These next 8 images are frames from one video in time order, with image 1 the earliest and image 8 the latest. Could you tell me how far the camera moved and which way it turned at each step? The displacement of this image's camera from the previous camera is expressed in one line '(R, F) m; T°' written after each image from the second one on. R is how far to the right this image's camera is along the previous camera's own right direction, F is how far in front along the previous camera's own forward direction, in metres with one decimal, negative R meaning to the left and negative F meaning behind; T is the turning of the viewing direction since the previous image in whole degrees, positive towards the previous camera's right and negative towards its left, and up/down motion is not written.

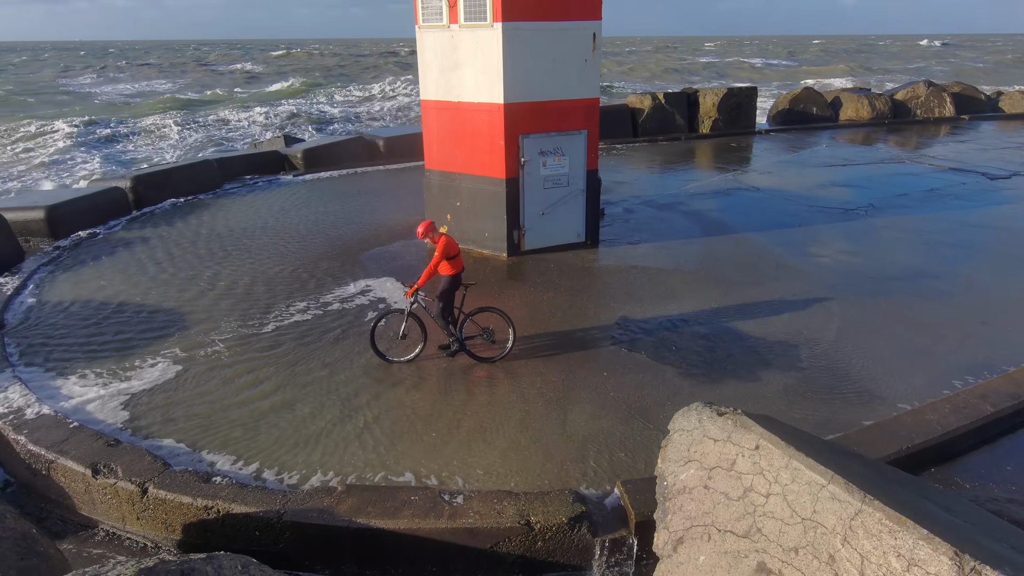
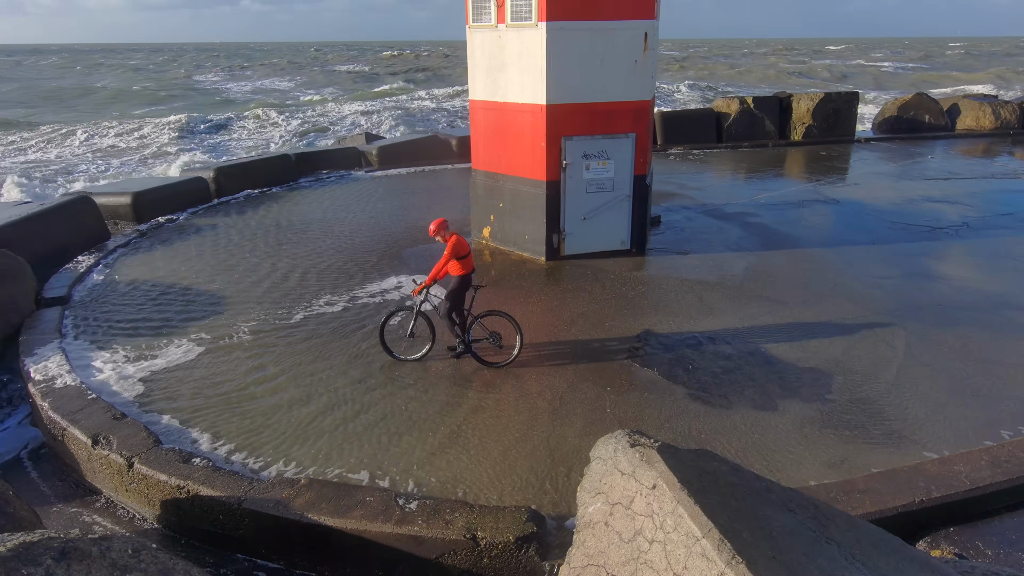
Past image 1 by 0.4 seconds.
(+0.9, +0.2) m; -9°
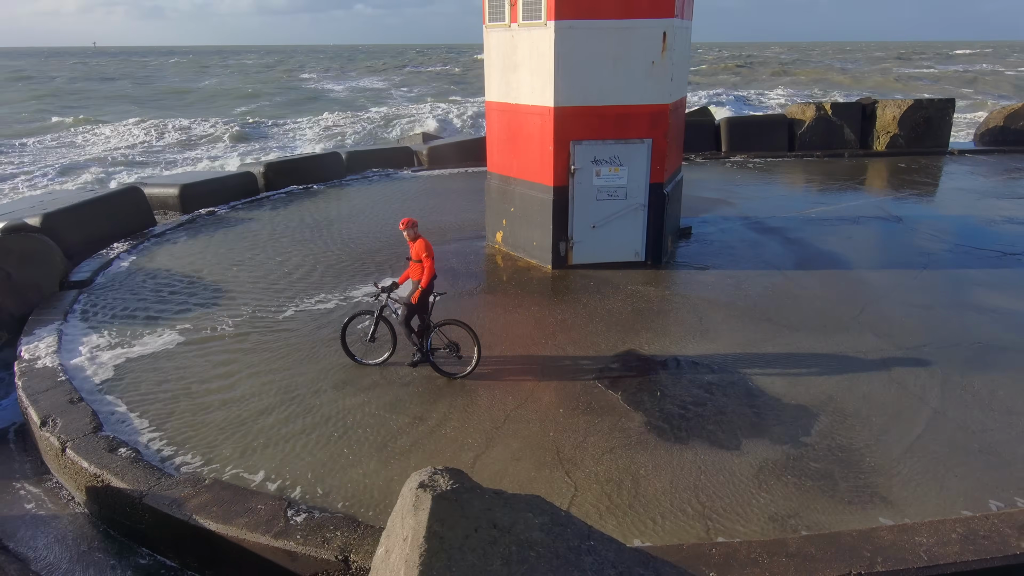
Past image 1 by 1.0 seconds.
(+1.2, +0.4) m; -8°
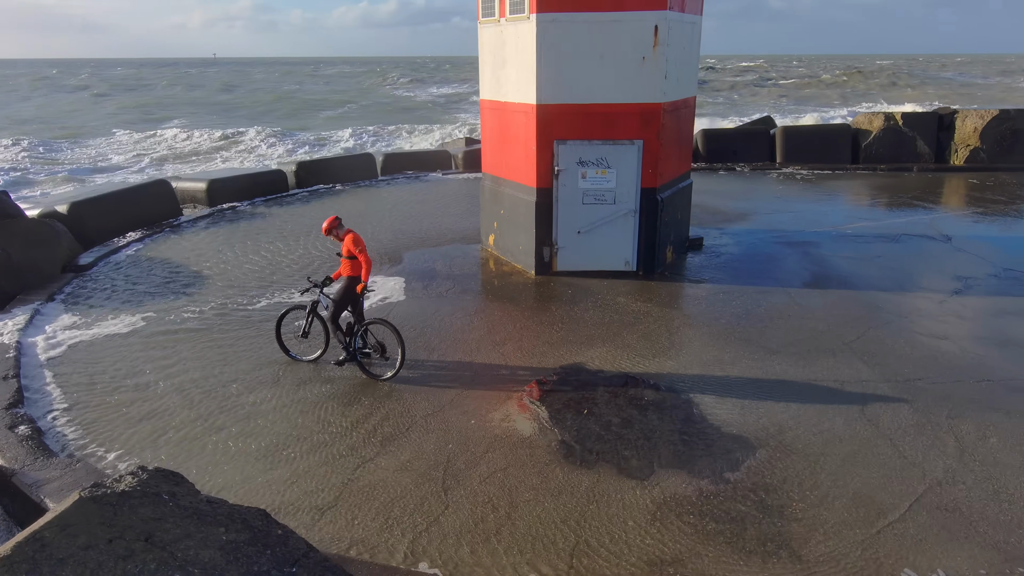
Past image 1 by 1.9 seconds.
(+1.4, +0.5) m; -7°
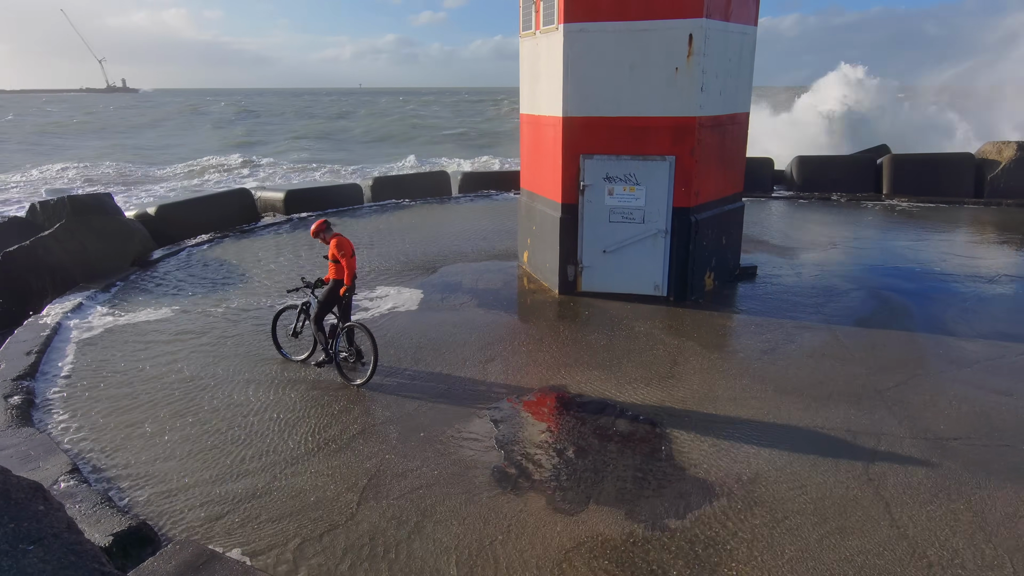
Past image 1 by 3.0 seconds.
(+1.2, +0.4) m; -10°
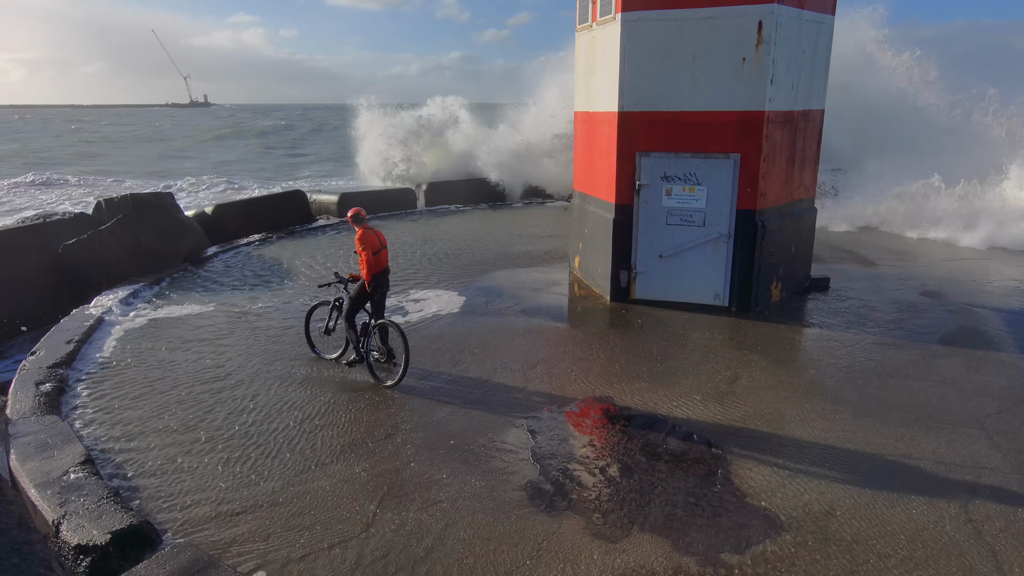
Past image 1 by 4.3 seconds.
(+0.1, +0.4) m; -5°
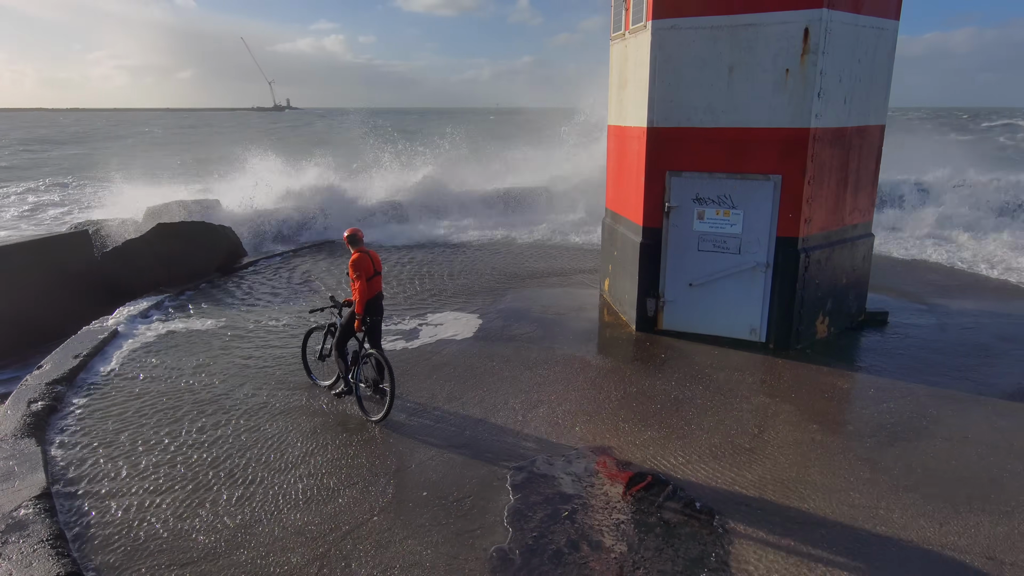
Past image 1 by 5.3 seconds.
(+0.5, +0.5) m; -6°
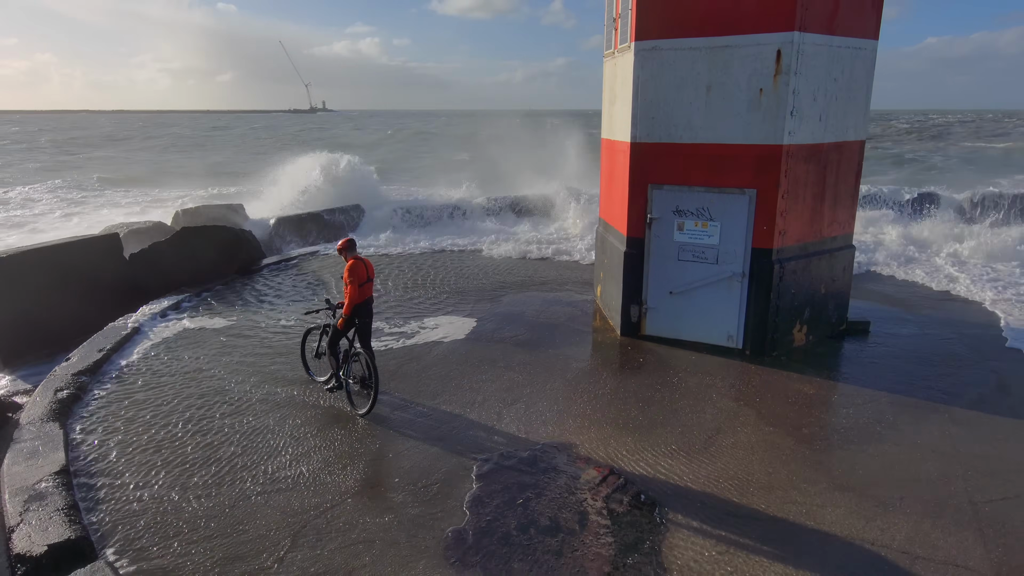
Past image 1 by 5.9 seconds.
(+0.5, -0.4) m; -3°
